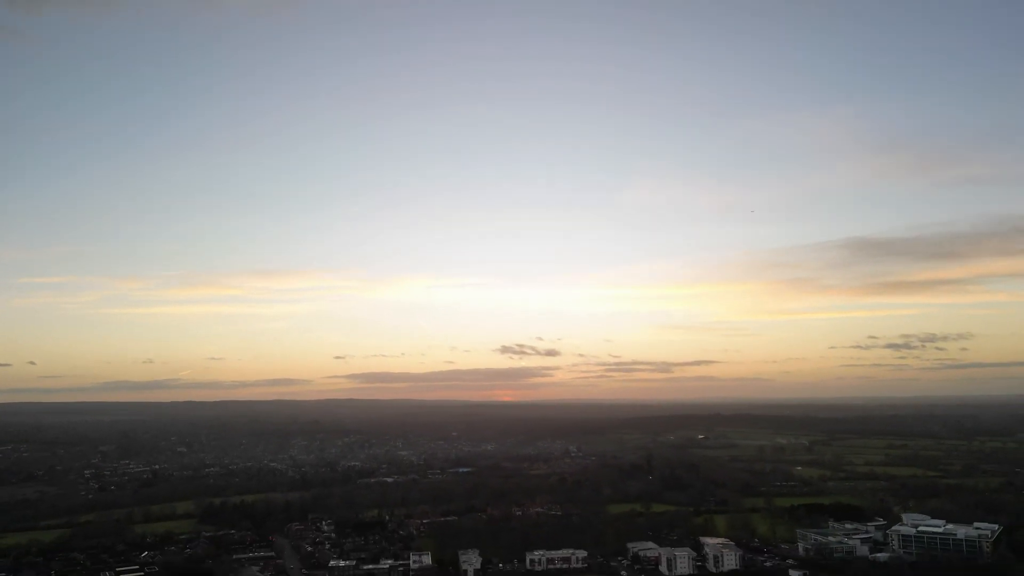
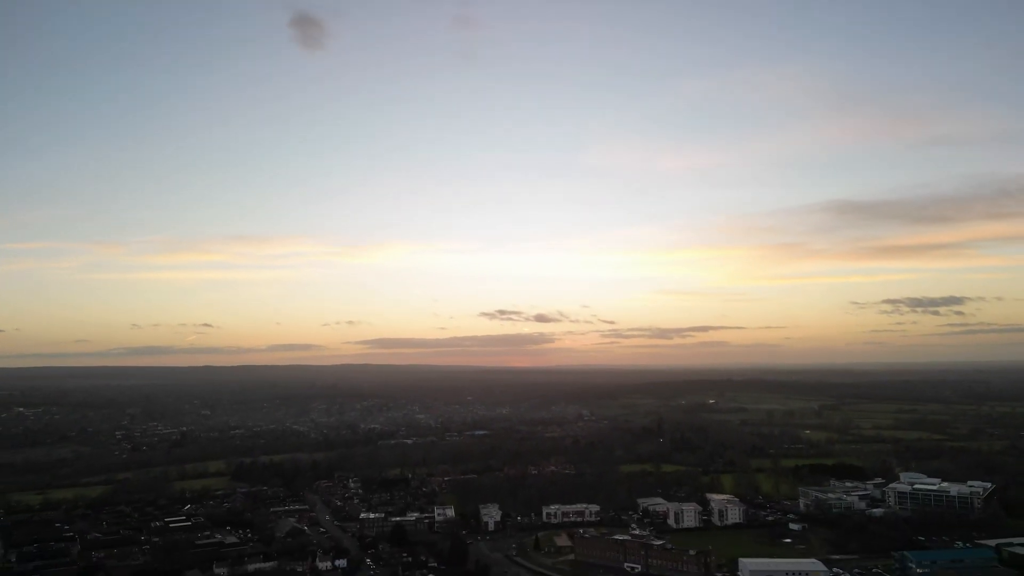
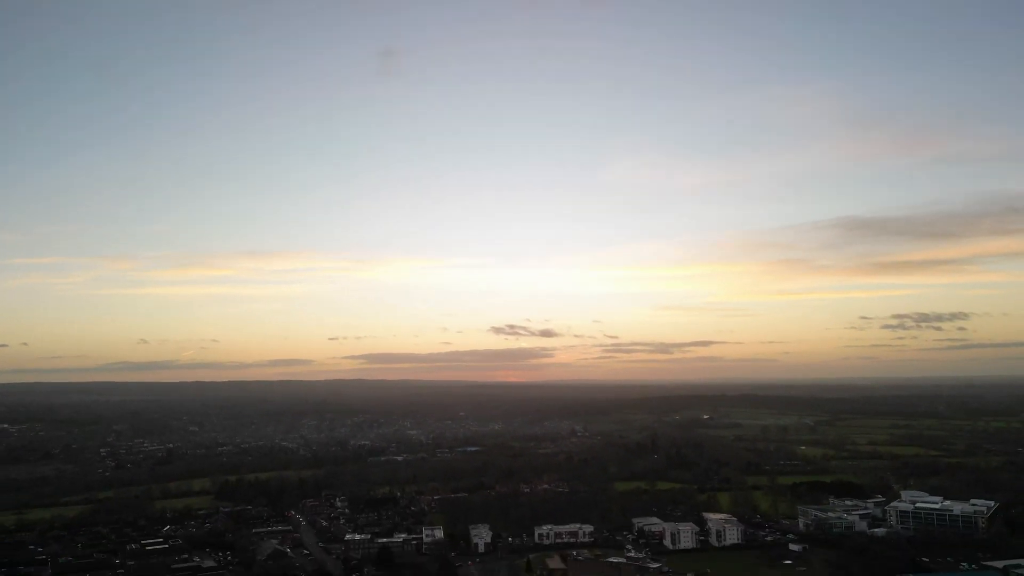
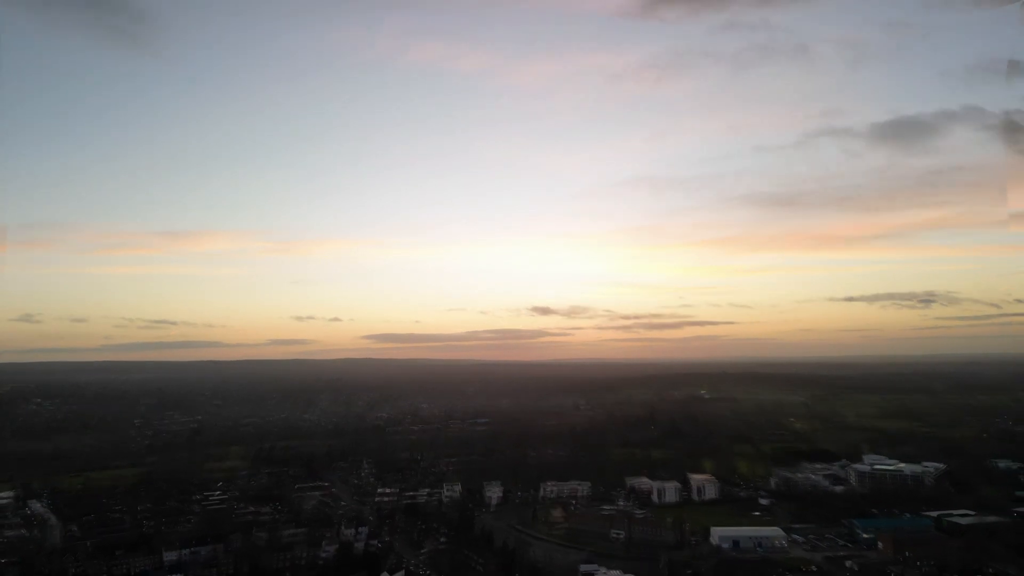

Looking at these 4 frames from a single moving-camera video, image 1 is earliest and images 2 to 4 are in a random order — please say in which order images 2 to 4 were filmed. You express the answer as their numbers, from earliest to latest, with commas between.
3, 2, 4
